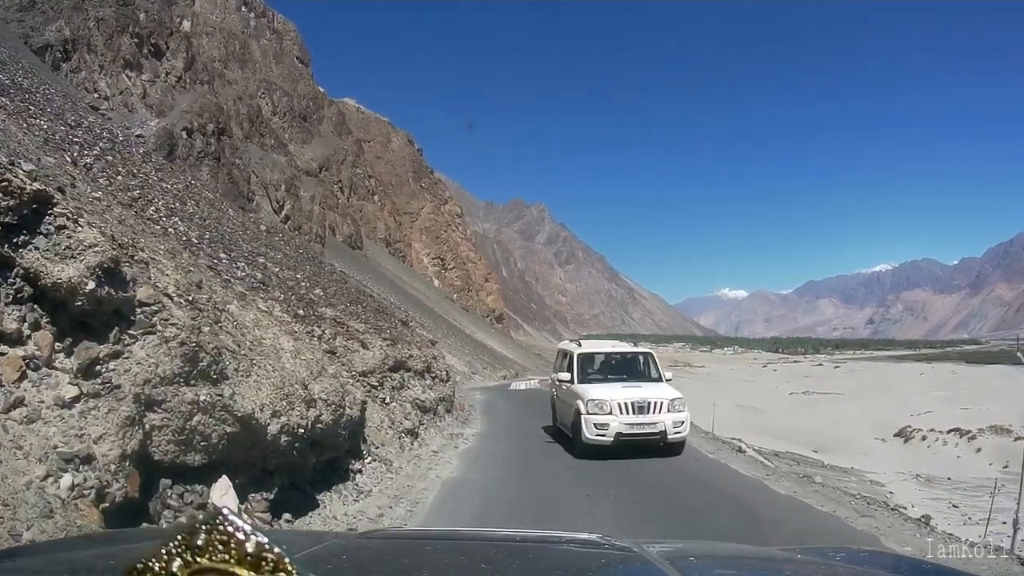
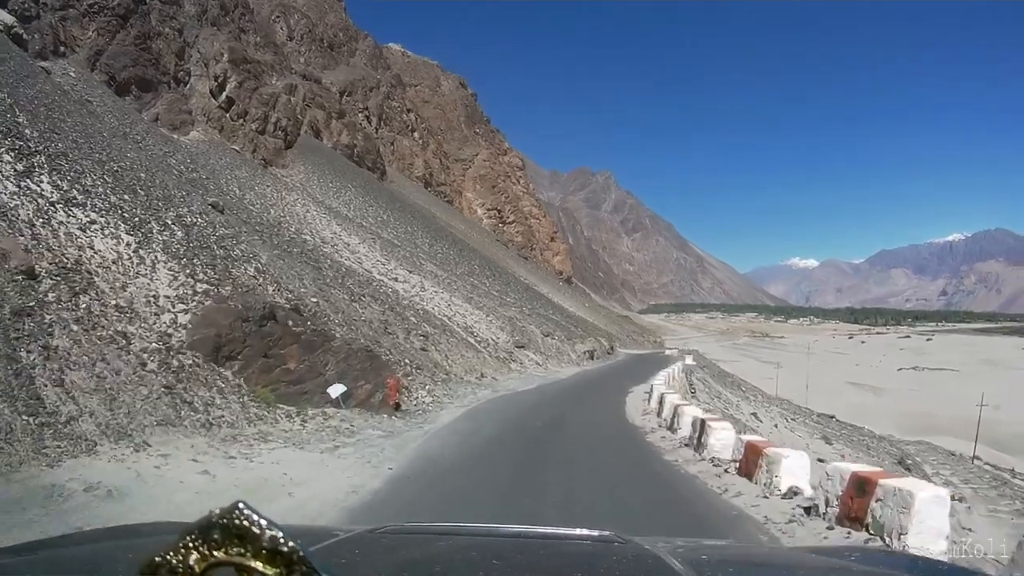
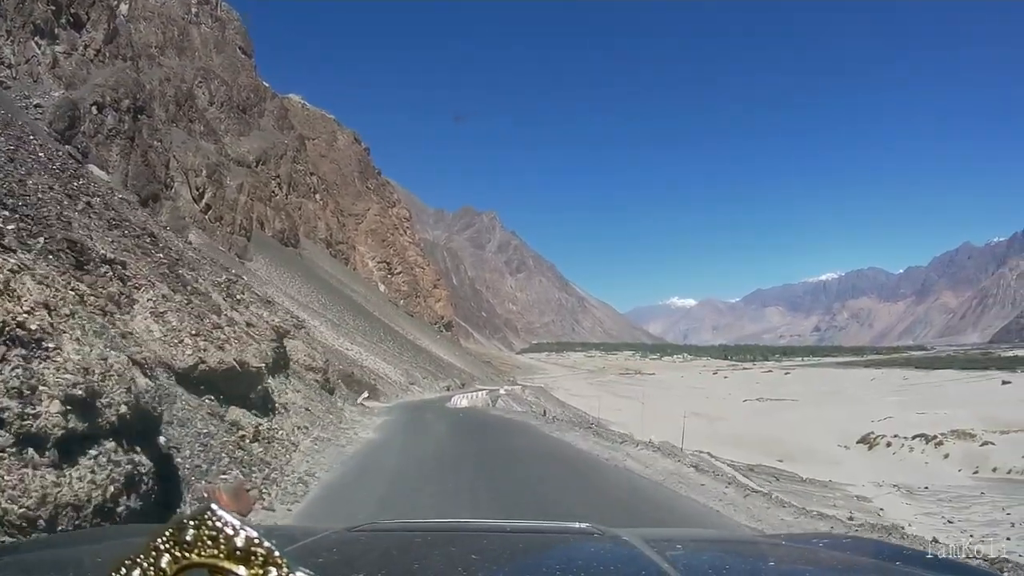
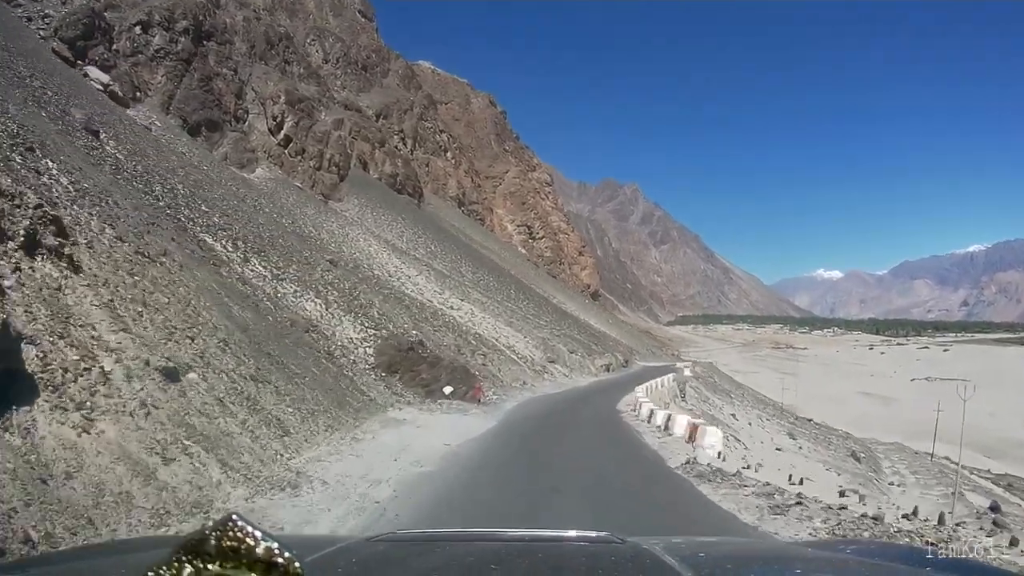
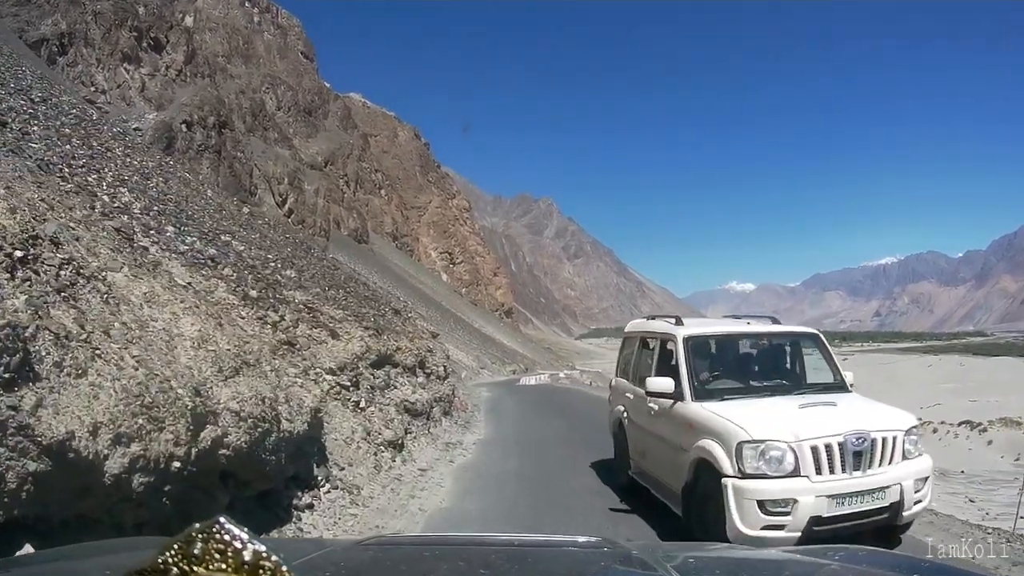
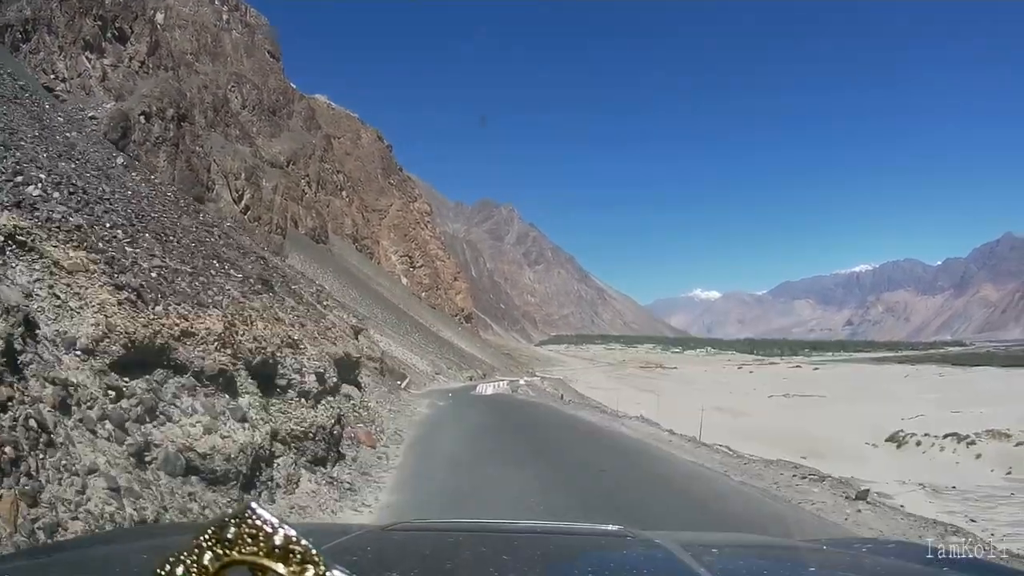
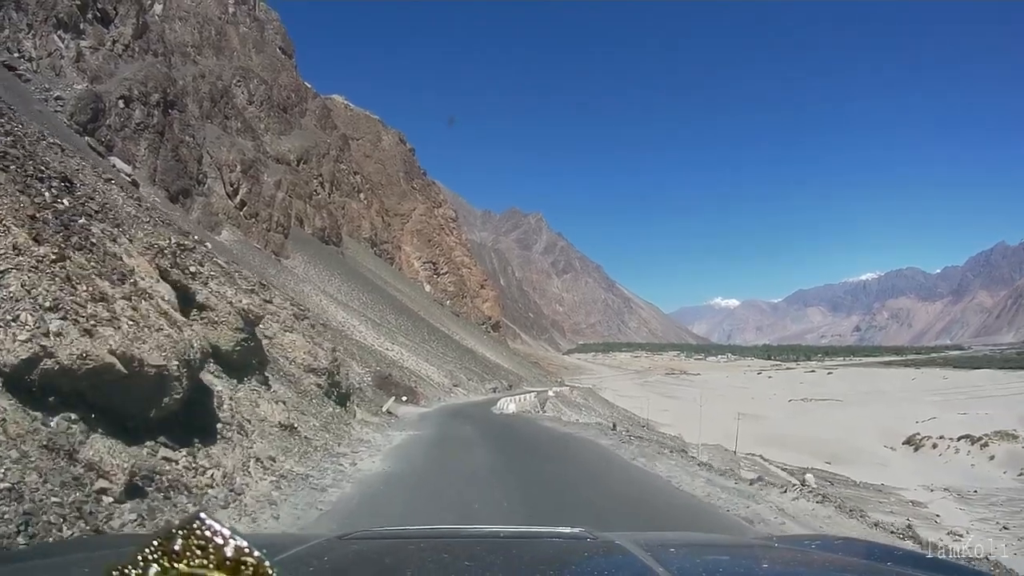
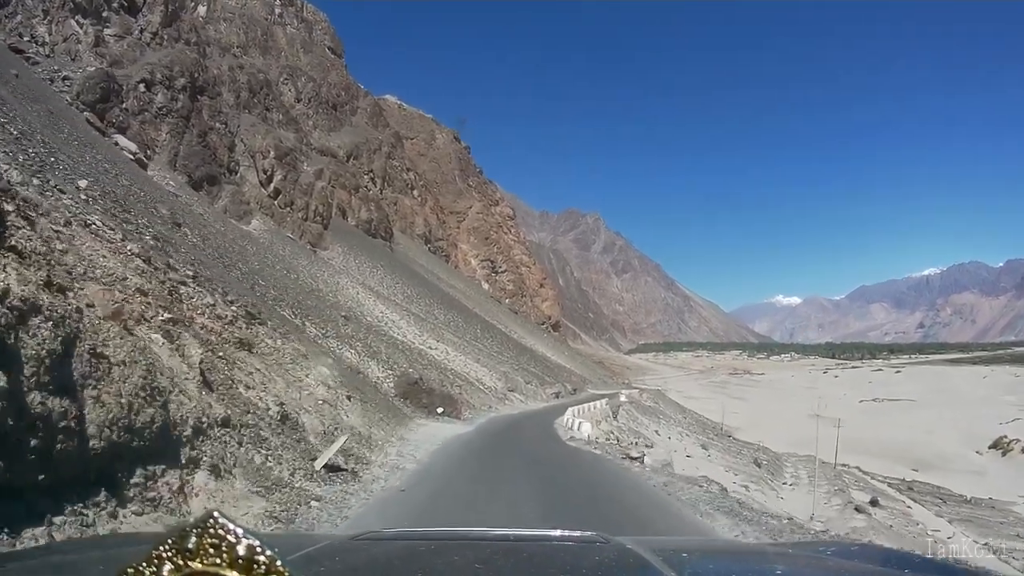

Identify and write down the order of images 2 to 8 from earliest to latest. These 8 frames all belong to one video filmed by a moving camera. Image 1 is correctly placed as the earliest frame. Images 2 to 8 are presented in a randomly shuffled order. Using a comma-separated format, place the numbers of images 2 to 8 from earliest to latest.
5, 6, 3, 7, 8, 4, 2
